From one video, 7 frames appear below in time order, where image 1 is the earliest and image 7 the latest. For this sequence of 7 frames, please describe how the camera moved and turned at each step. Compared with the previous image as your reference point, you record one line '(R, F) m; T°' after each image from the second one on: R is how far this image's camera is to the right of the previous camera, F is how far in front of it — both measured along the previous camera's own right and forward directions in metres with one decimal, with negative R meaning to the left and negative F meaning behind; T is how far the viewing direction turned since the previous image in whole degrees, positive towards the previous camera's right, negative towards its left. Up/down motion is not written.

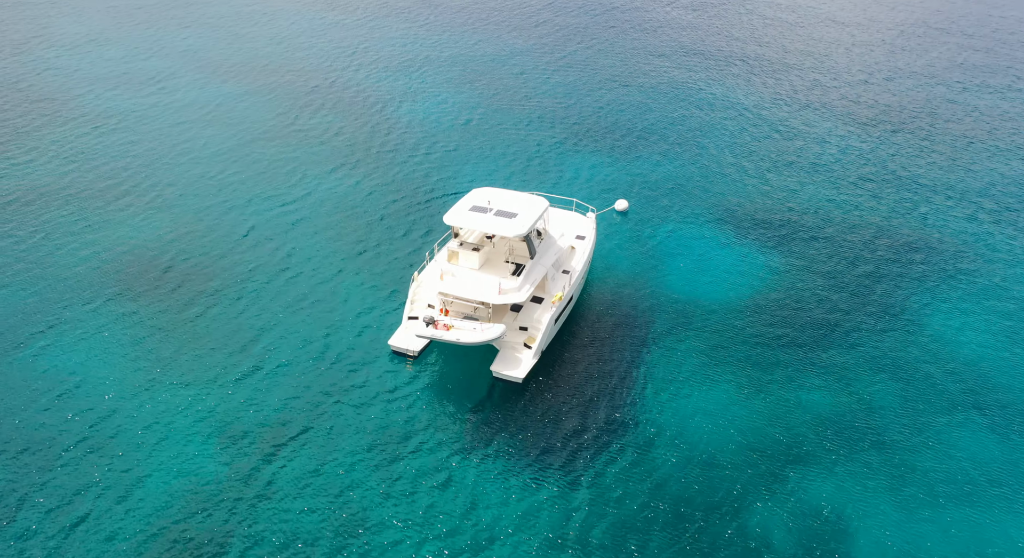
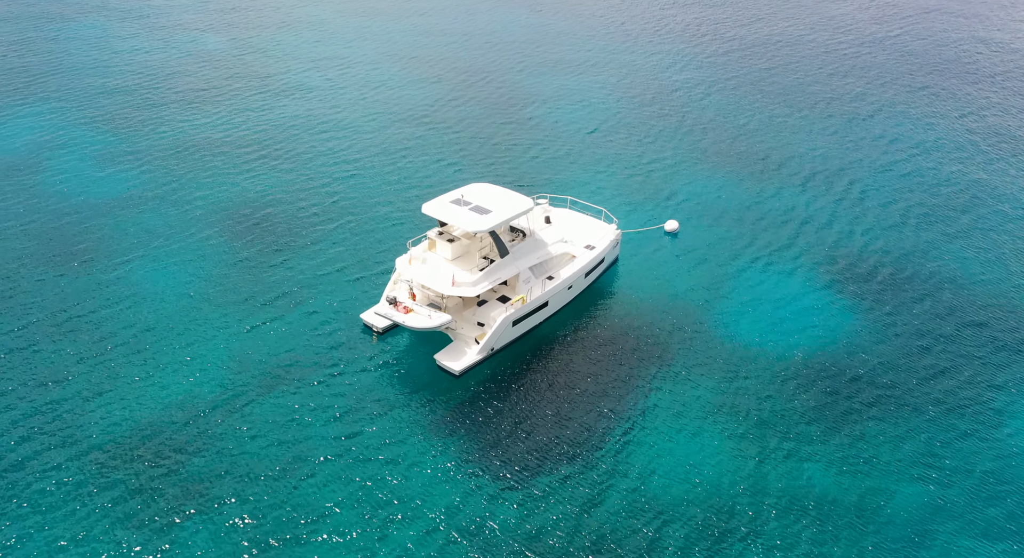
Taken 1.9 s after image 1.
(+11.3, +2.6) m; -17°
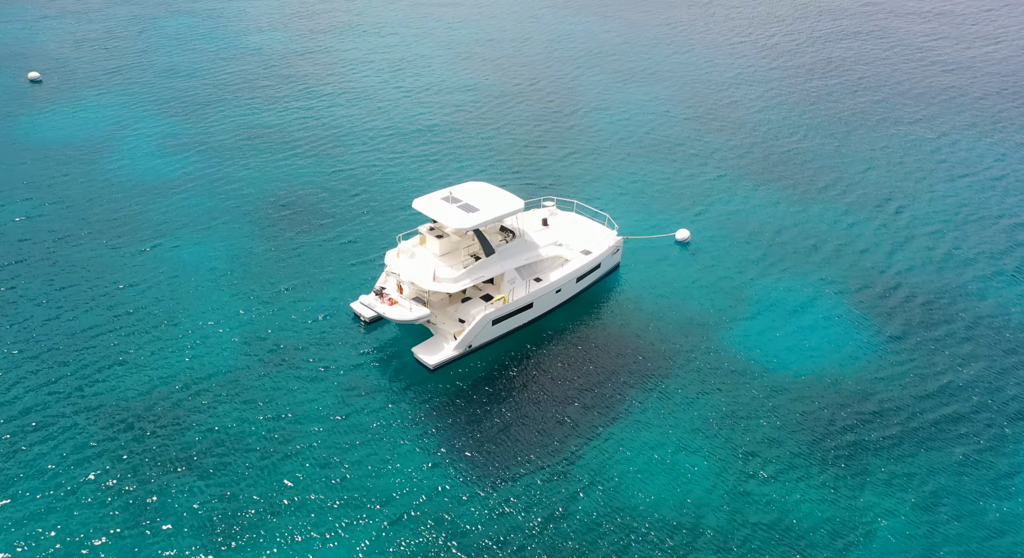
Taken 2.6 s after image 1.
(+4.1, +0.4) m; -6°
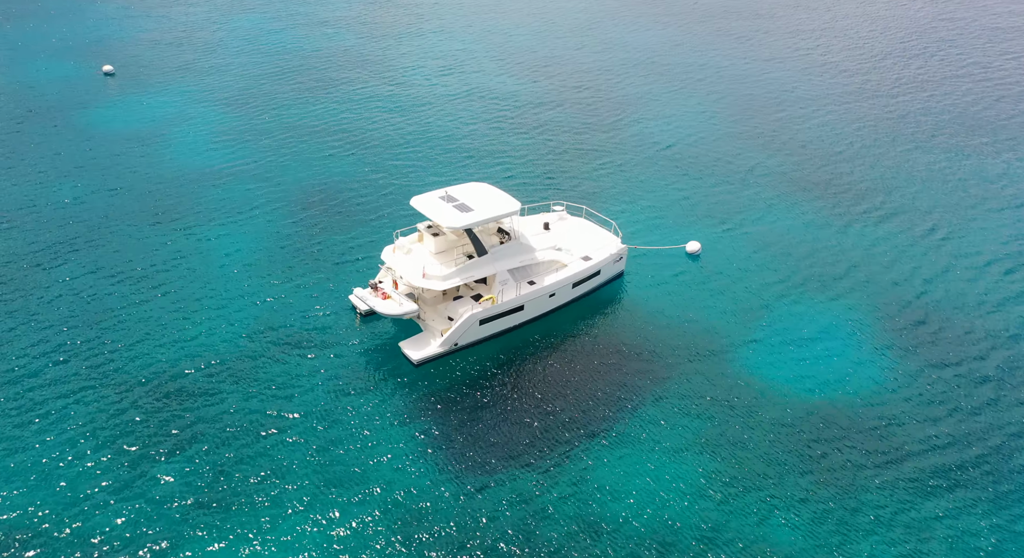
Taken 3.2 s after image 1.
(+3.4, +0.2) m; -5°
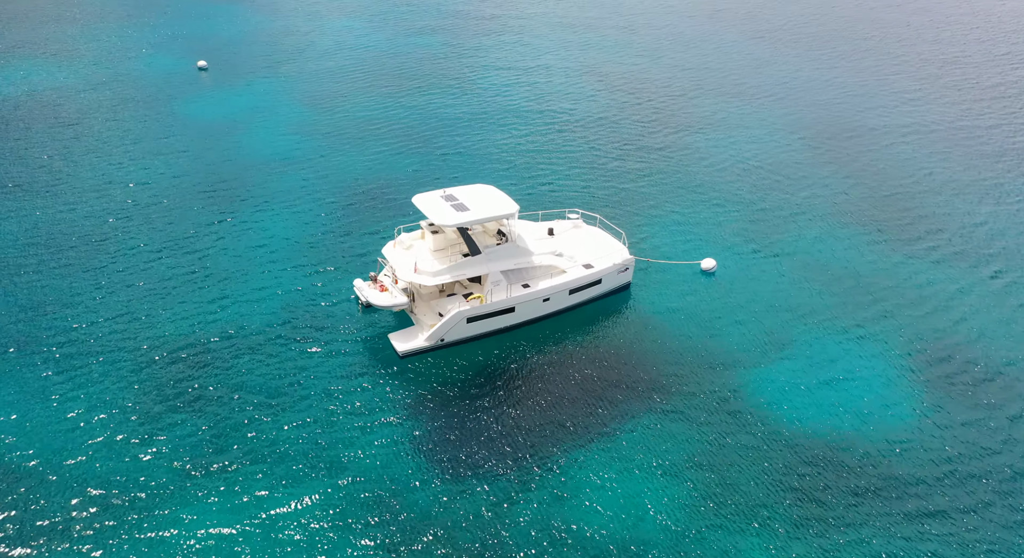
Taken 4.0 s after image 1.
(+4.5, +0.1) m; -7°
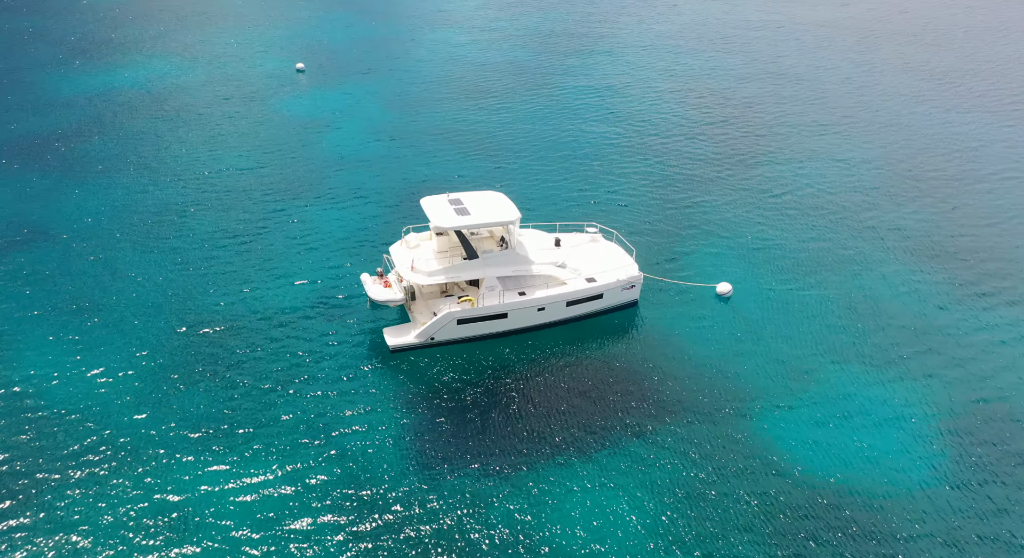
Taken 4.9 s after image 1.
(+5.0, +0.1) m; -8°
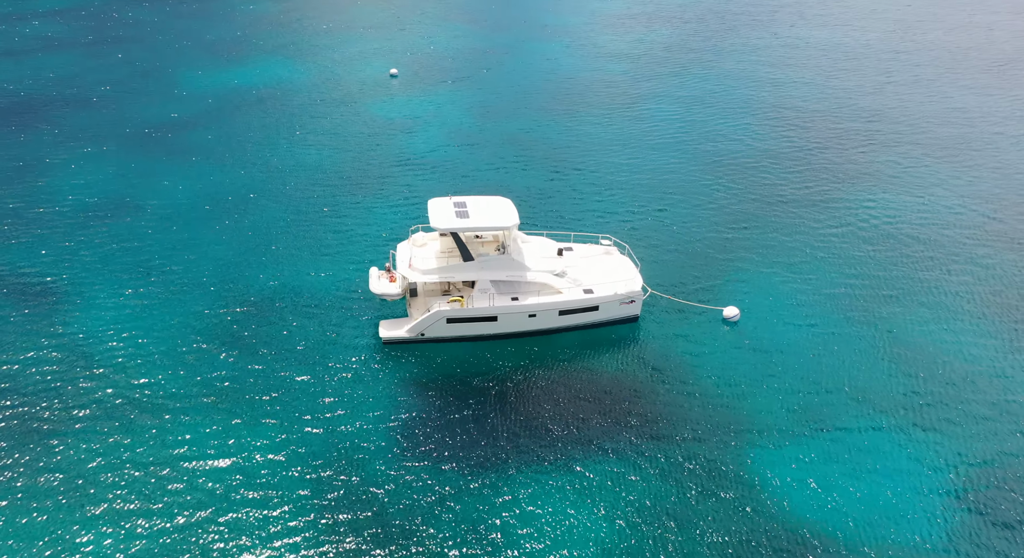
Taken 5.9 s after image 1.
(+5.3, -0.1) m; -8°
